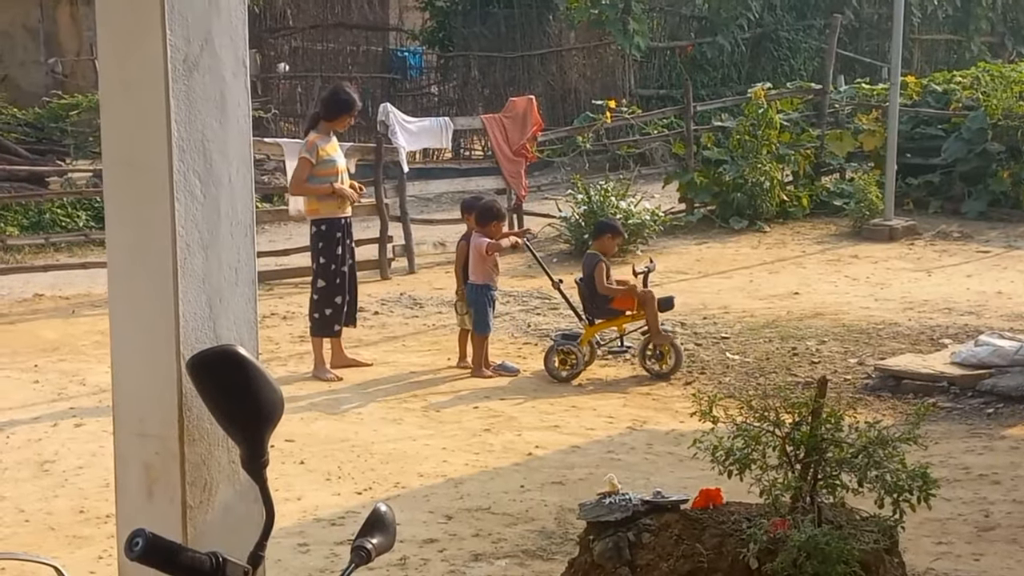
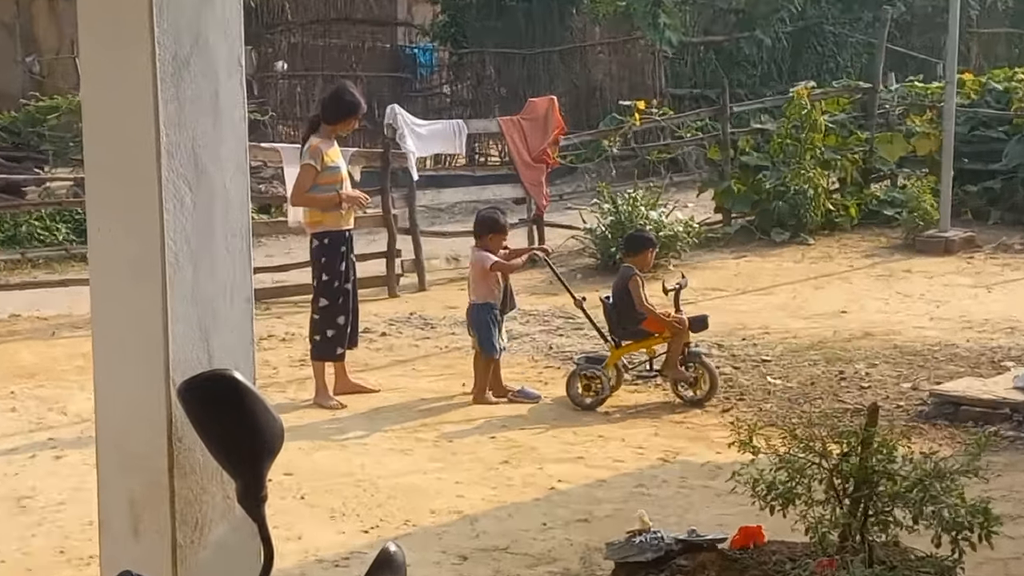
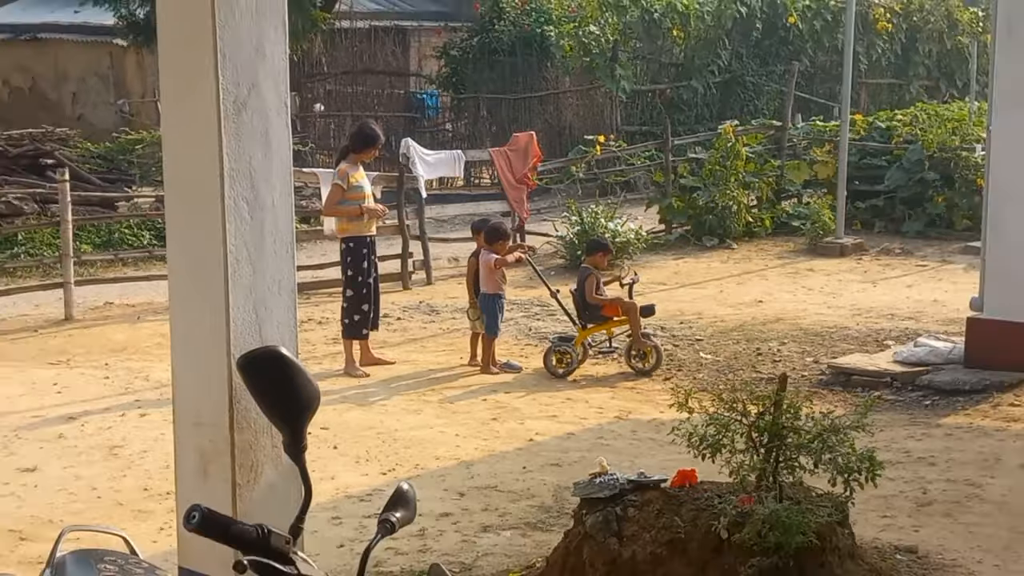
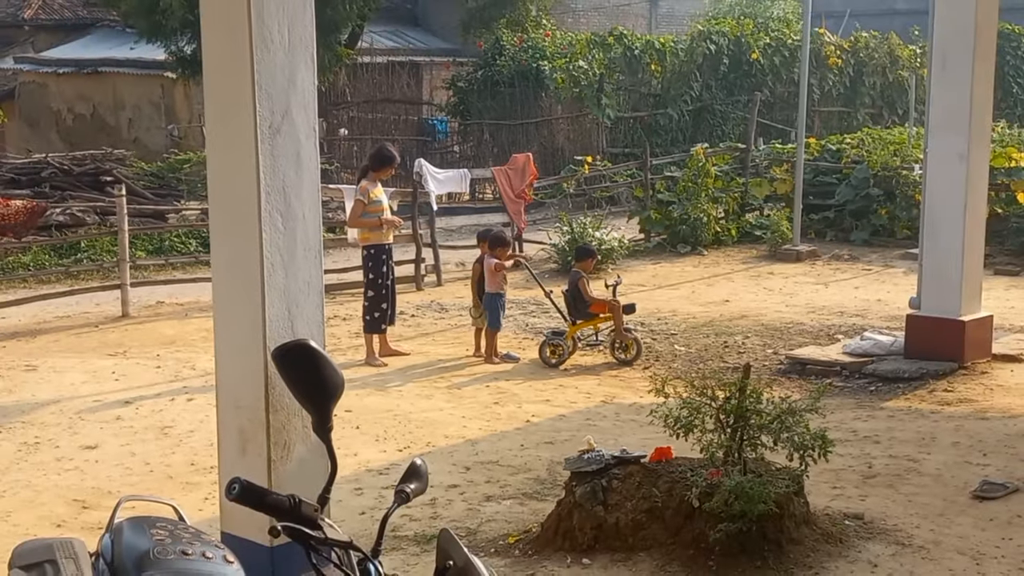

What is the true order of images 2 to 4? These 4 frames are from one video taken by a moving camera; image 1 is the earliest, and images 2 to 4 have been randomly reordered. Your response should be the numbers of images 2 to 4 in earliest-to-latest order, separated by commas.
3, 4, 2
